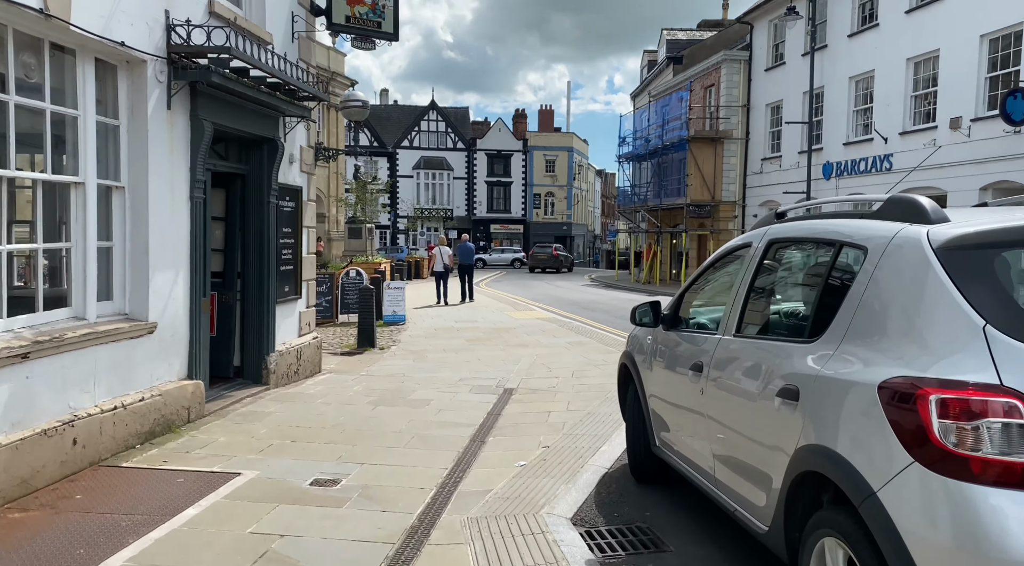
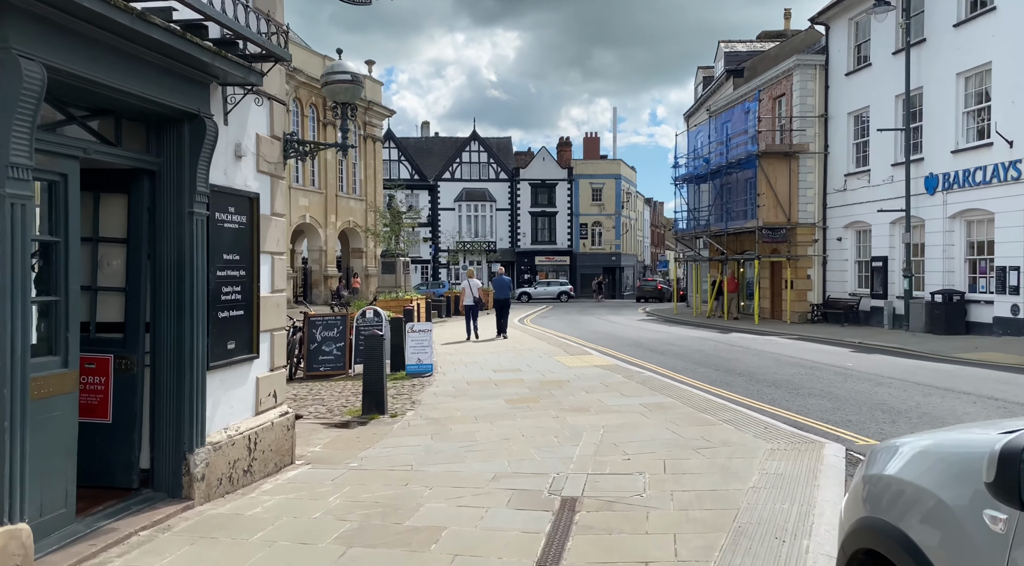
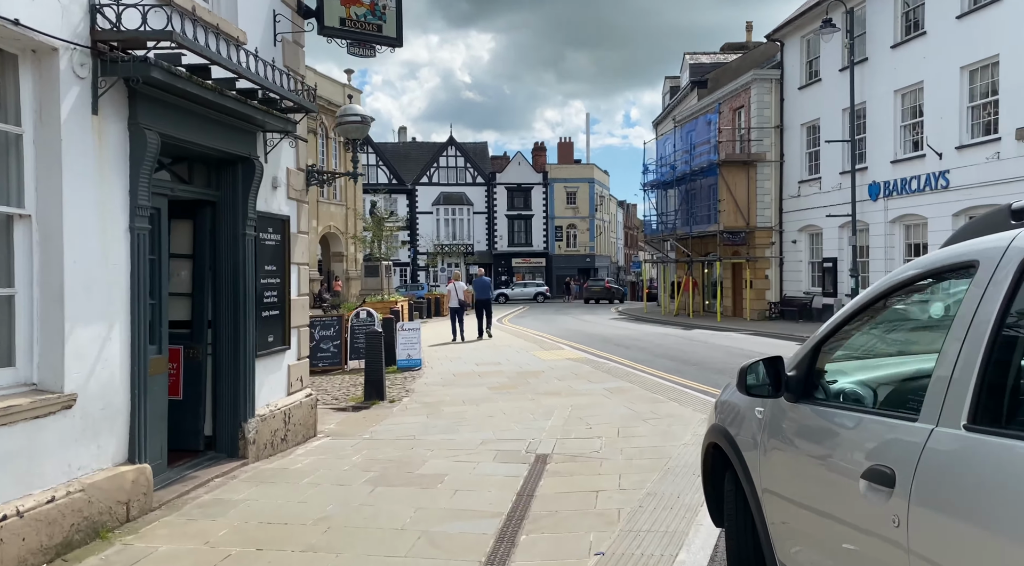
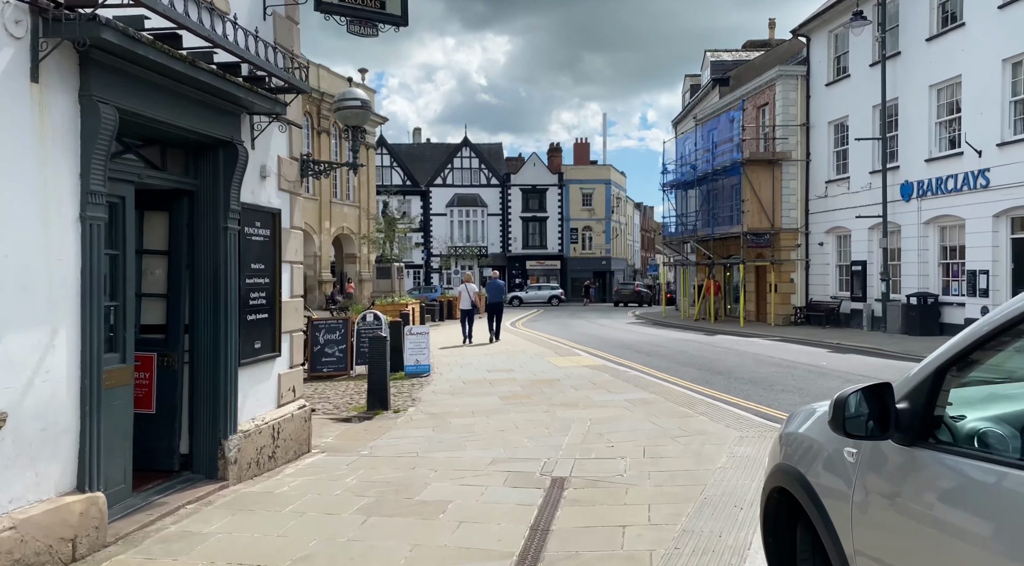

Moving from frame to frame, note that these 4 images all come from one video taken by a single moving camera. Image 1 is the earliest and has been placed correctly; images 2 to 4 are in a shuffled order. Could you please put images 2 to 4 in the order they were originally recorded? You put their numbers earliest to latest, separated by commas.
3, 4, 2
